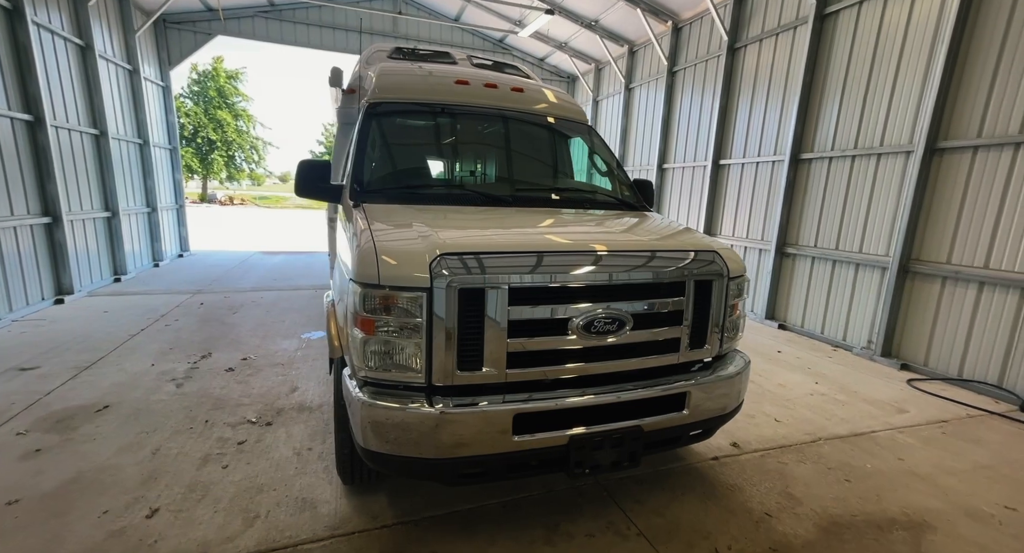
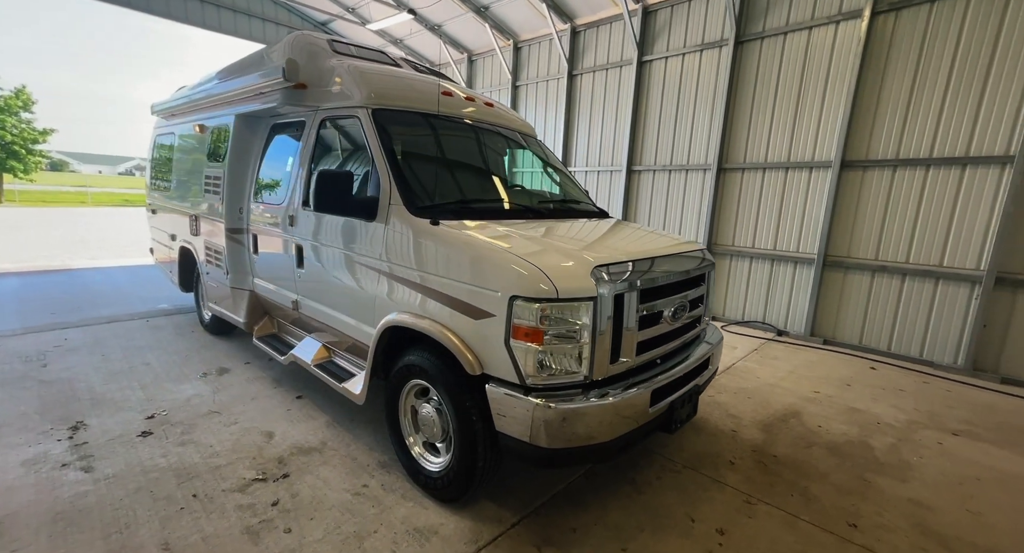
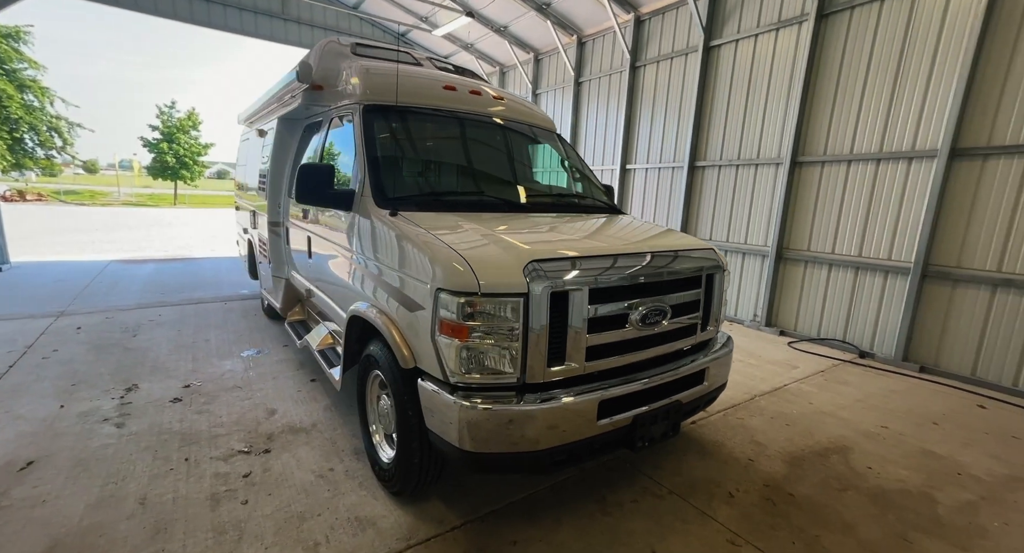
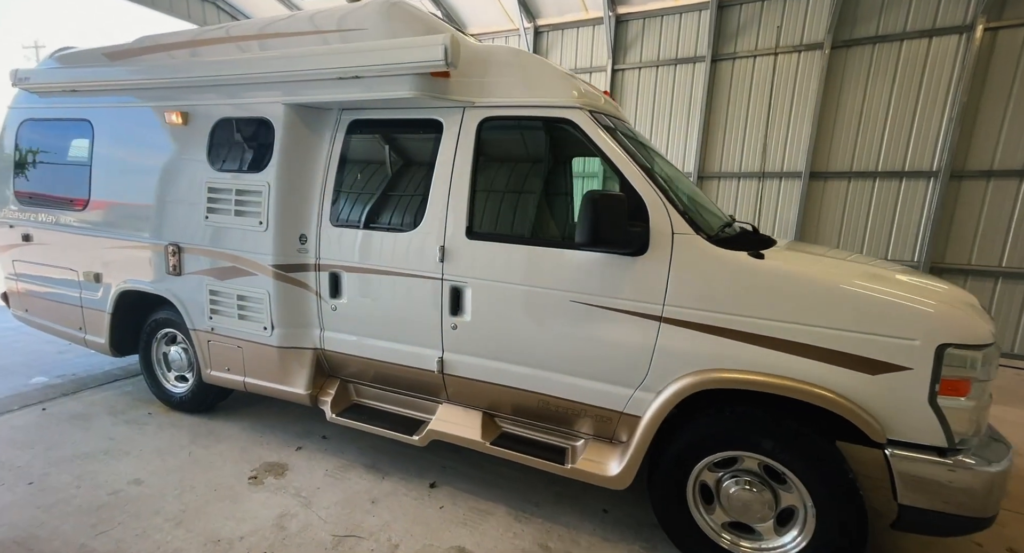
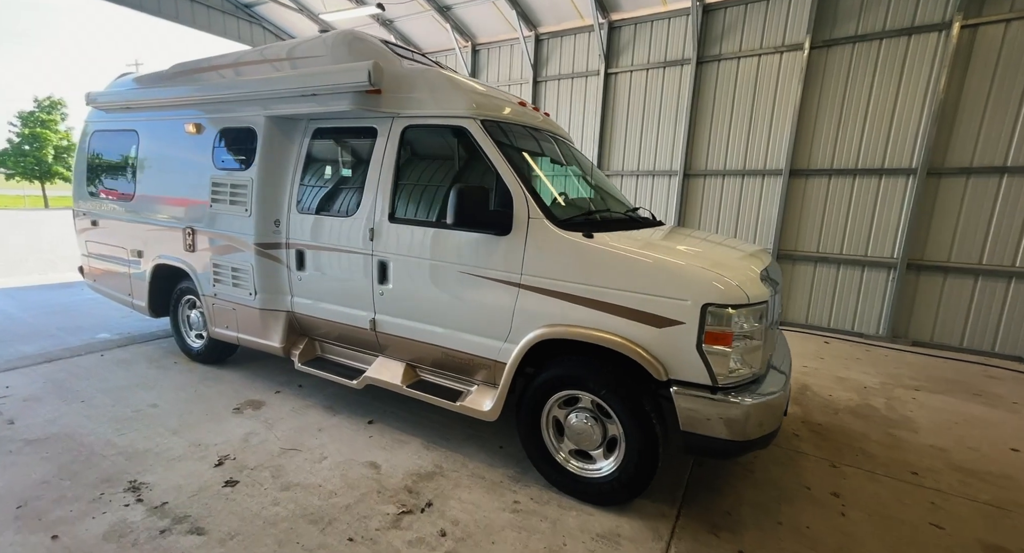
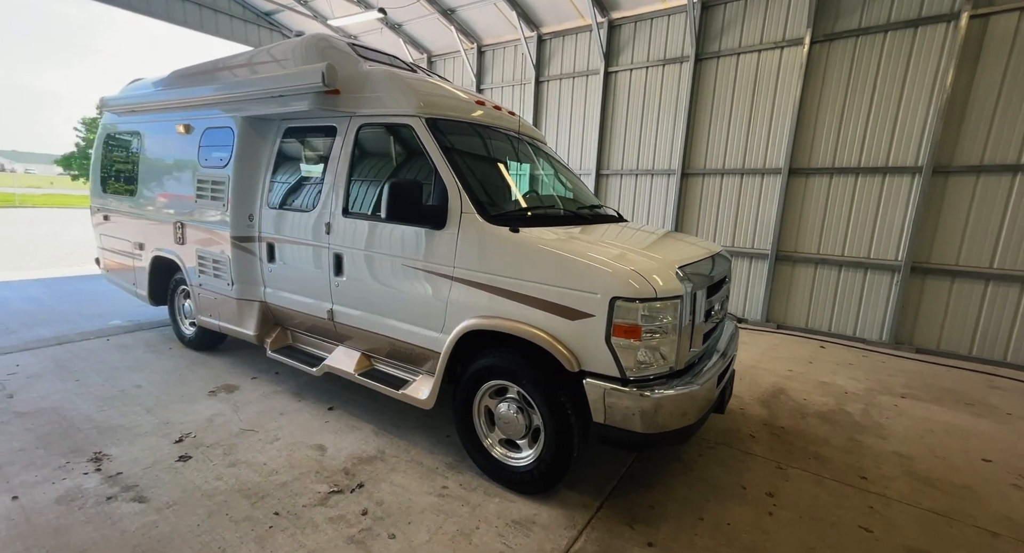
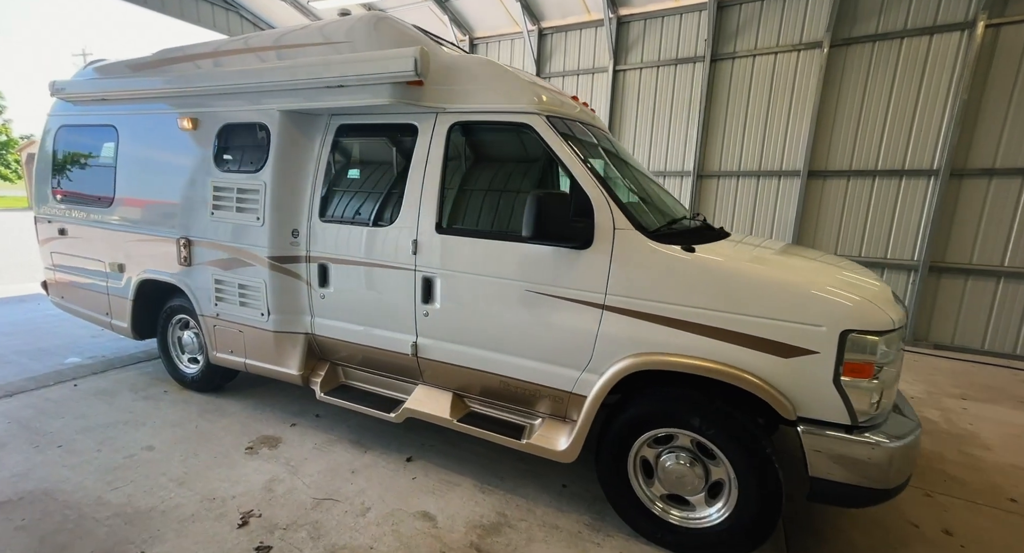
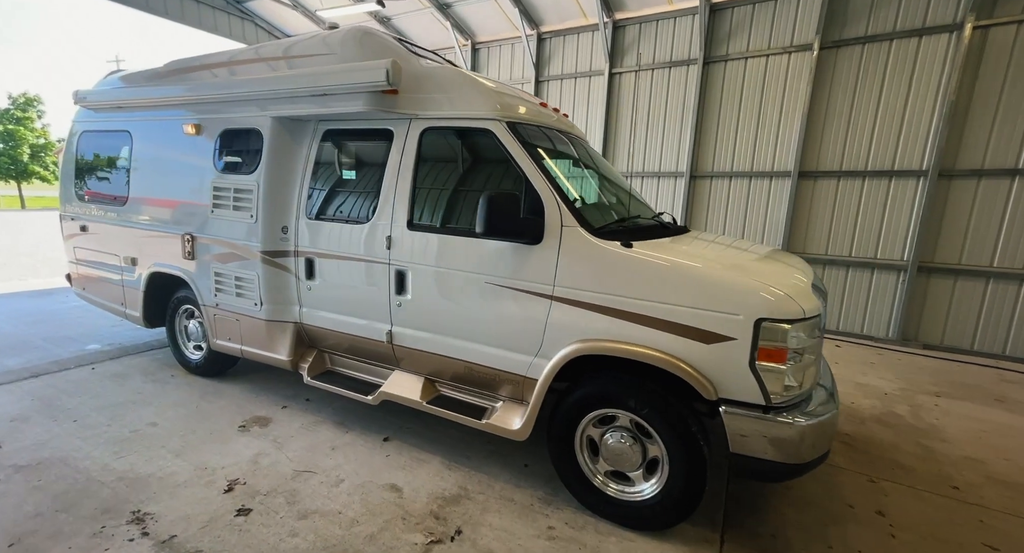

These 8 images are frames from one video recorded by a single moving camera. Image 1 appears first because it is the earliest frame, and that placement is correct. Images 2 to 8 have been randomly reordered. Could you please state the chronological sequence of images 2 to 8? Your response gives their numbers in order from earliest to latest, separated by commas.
3, 2, 6, 5, 8, 7, 4
